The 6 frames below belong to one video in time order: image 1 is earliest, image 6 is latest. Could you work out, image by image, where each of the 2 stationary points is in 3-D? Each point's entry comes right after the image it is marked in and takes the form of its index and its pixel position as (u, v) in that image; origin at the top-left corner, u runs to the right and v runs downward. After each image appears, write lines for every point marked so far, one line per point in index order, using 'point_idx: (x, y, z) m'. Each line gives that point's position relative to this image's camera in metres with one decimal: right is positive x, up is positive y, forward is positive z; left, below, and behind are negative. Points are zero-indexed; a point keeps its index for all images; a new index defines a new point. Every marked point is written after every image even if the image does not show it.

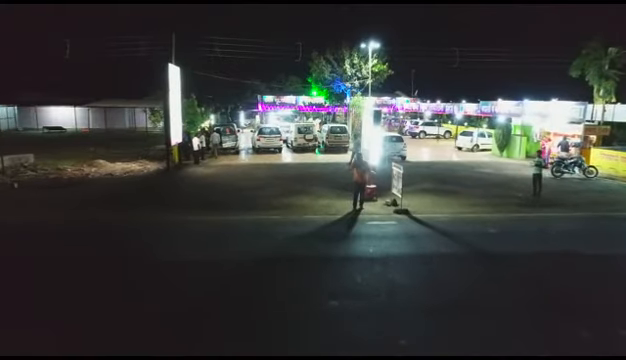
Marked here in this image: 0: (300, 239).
0: (-0.2, -0.9, +11.6) m
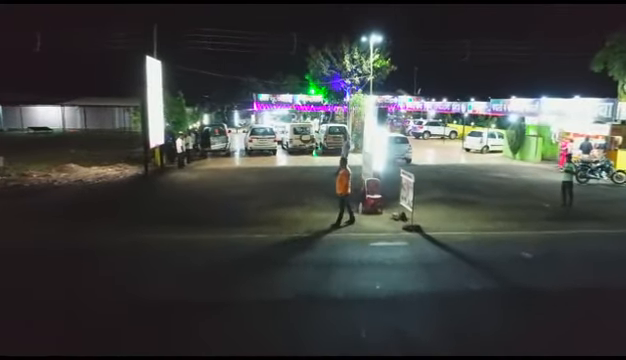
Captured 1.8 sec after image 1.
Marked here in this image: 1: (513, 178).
0: (-0.3, -1.0, +9.4) m
1: (+5.0, 0.0, +19.8) m
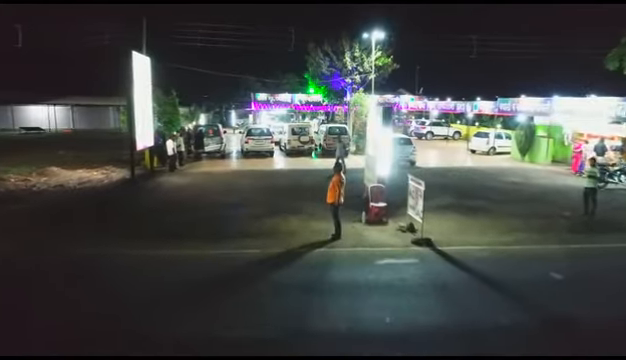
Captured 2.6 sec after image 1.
0: (-0.3, -1.1, +8.2) m
1: (+5.0, -0.1, +18.5) m
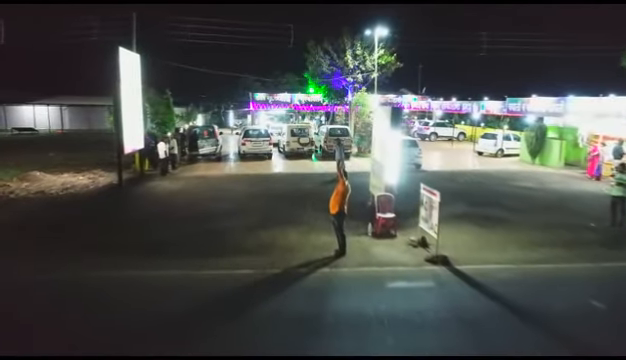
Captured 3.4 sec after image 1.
0: (-0.3, -1.2, +7.0) m
1: (+5.0, -0.2, +17.4) m
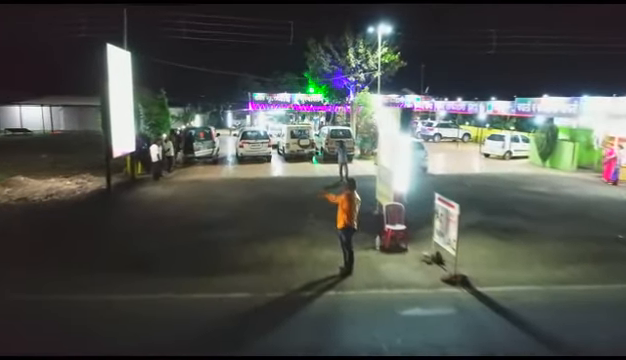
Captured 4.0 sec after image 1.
0: (-0.3, -1.3, +6.0) m
1: (+5.1, -0.3, +16.4) m
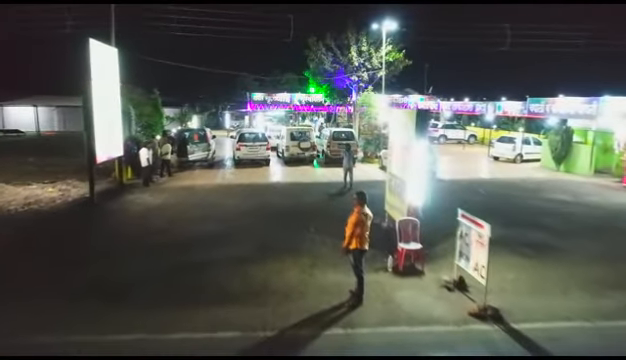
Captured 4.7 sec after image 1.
0: (-0.3, -1.5, +4.7) m
1: (+5.1, -0.4, +15.1) m
